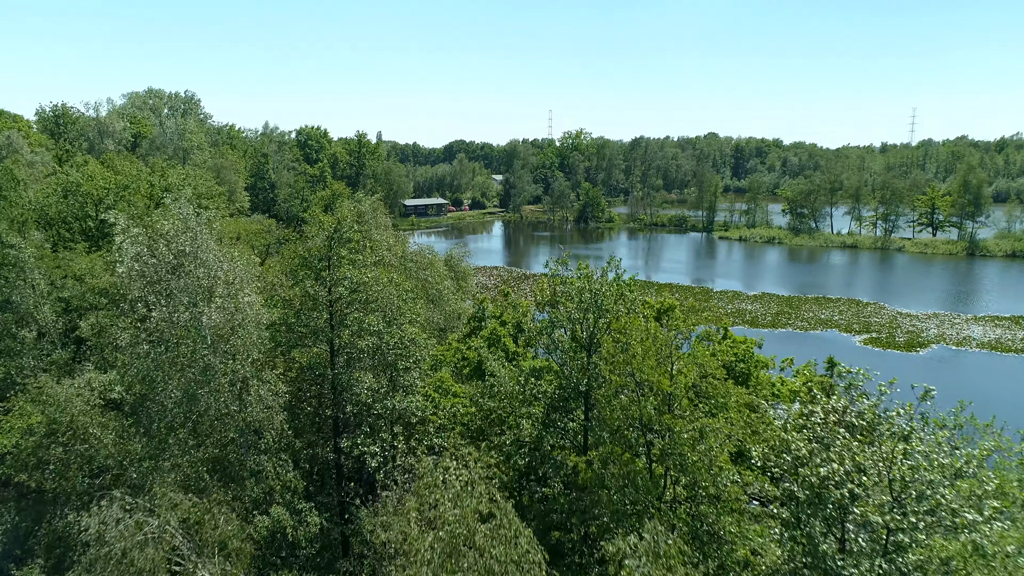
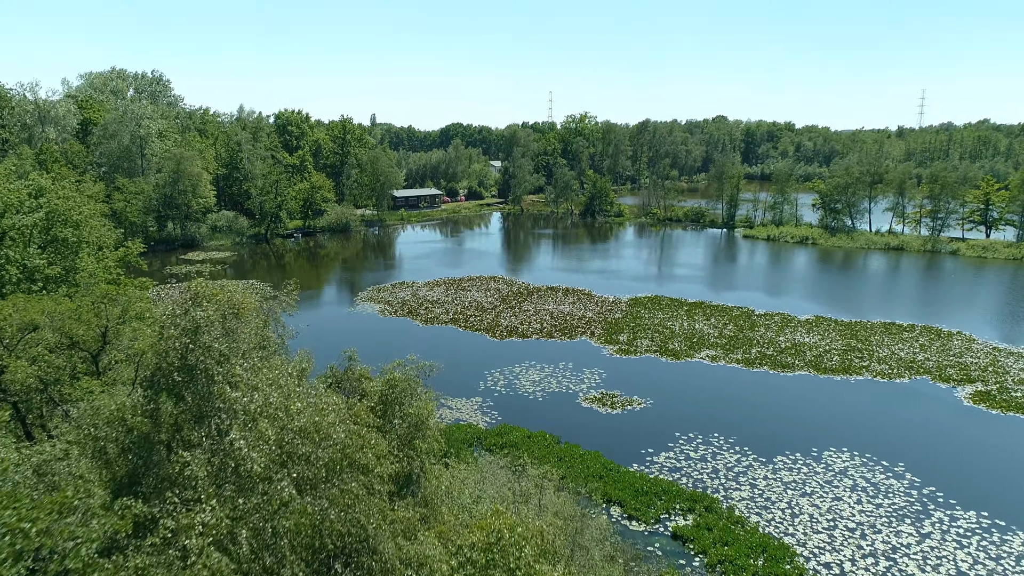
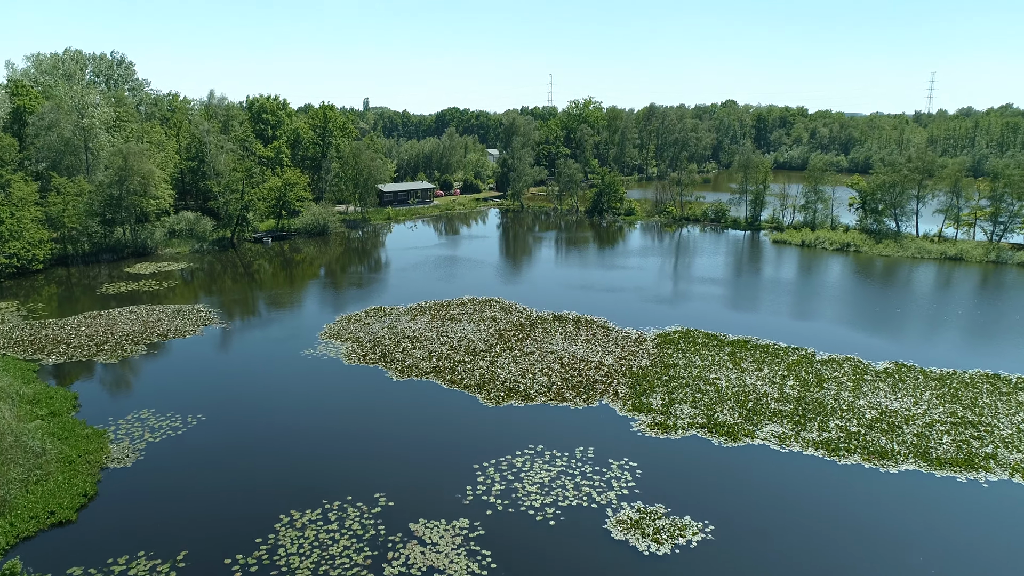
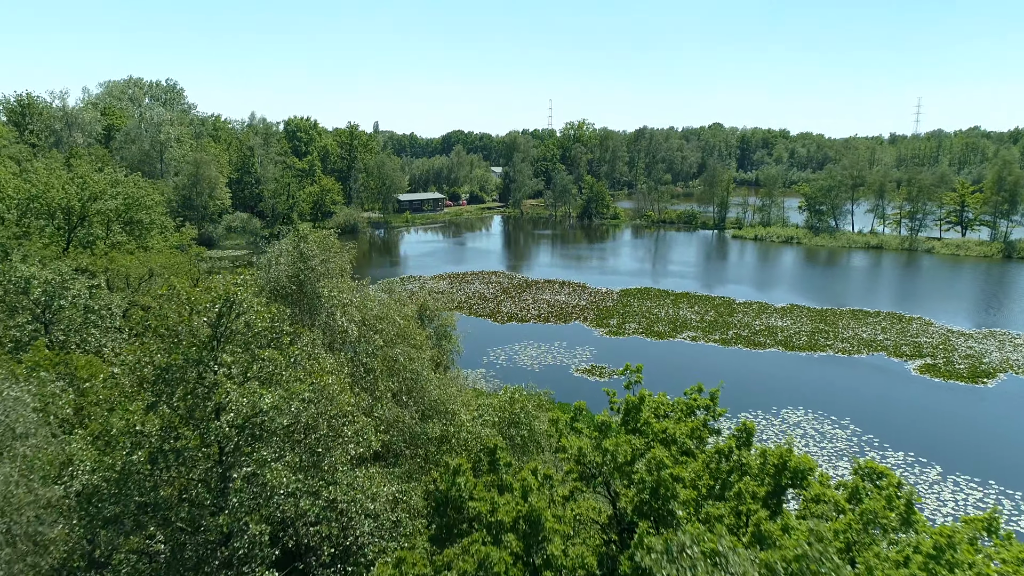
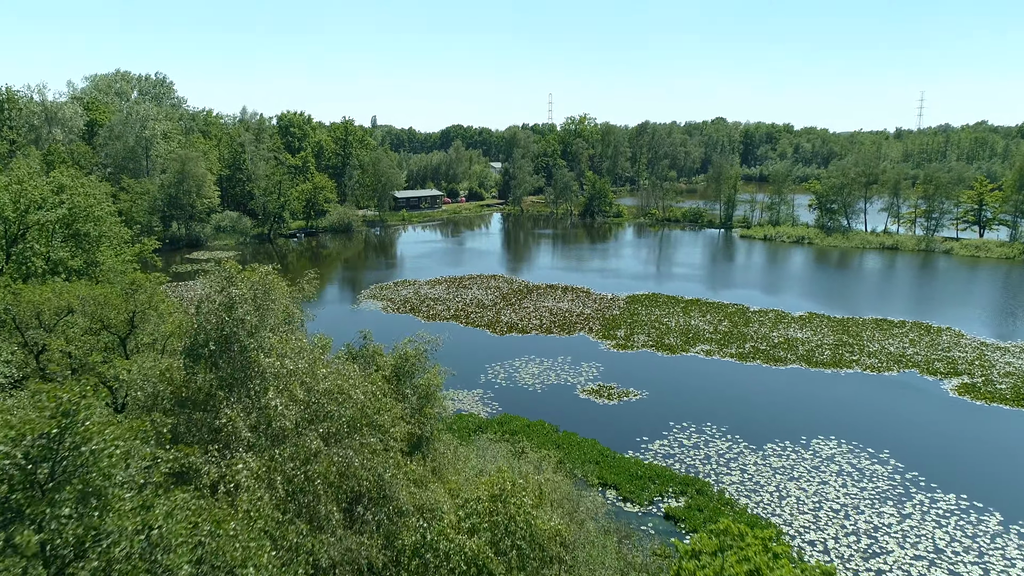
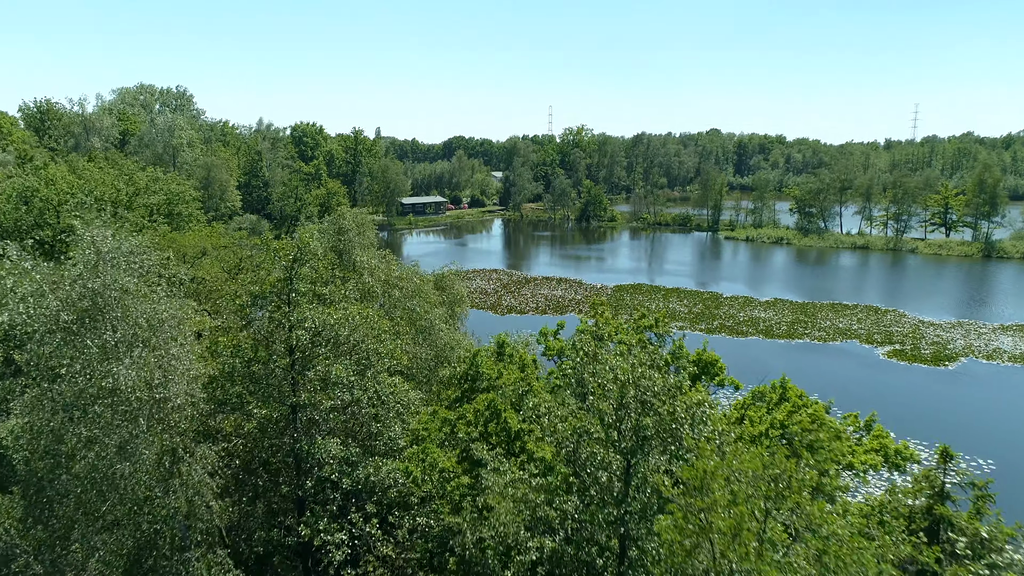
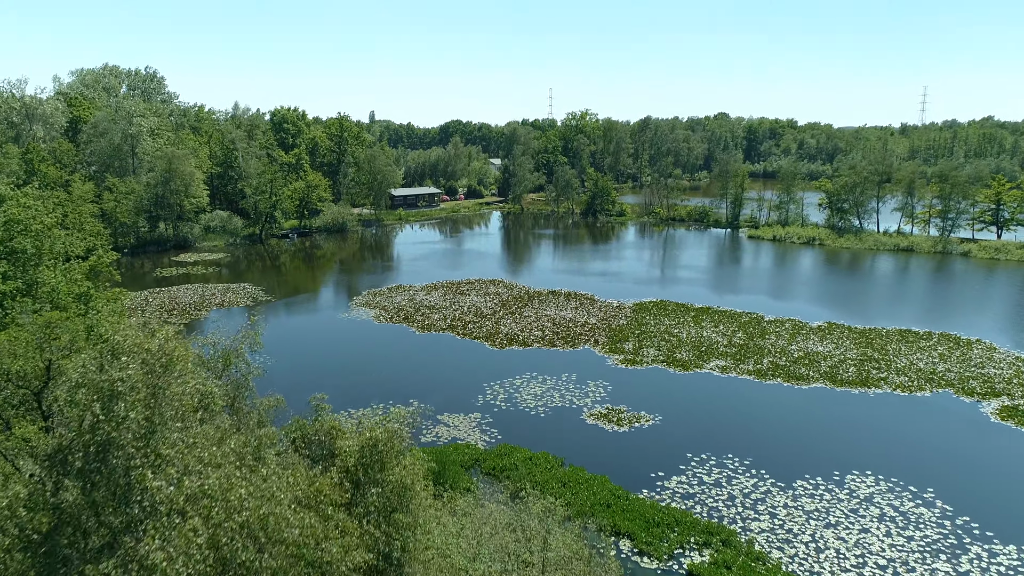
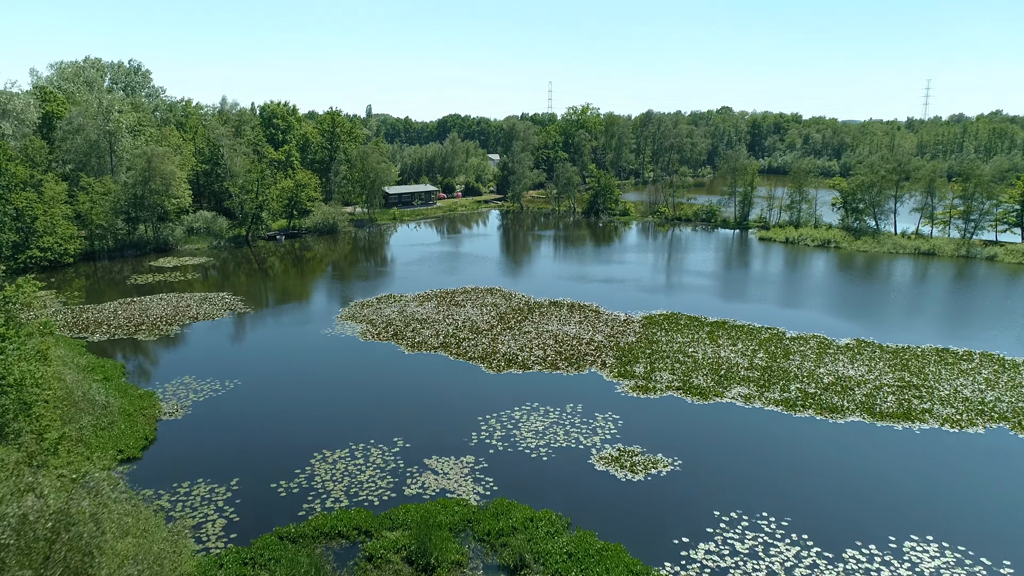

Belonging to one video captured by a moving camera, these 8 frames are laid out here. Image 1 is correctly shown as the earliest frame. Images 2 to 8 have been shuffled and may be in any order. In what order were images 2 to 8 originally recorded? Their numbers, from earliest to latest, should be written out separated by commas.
6, 4, 5, 2, 7, 8, 3
